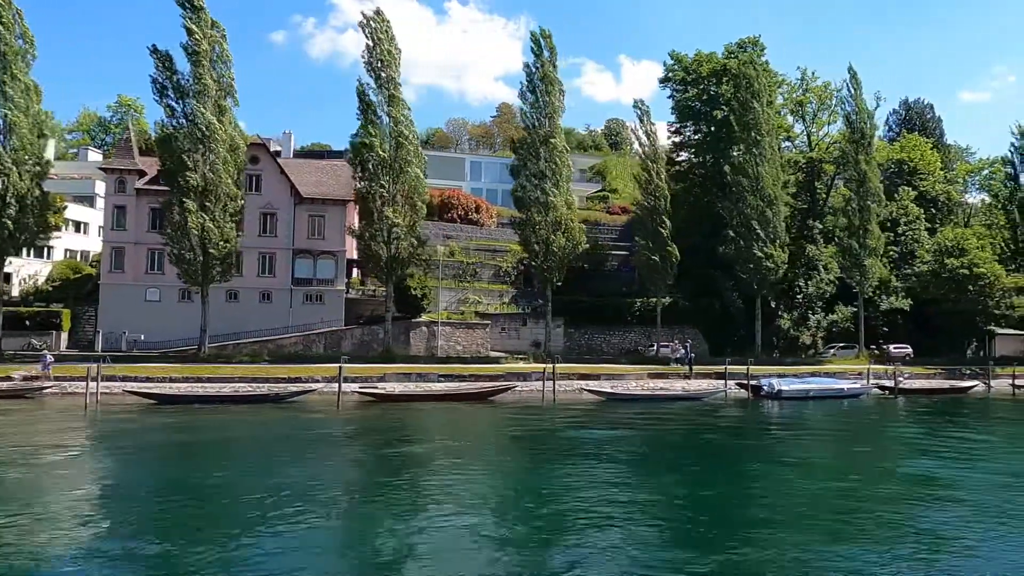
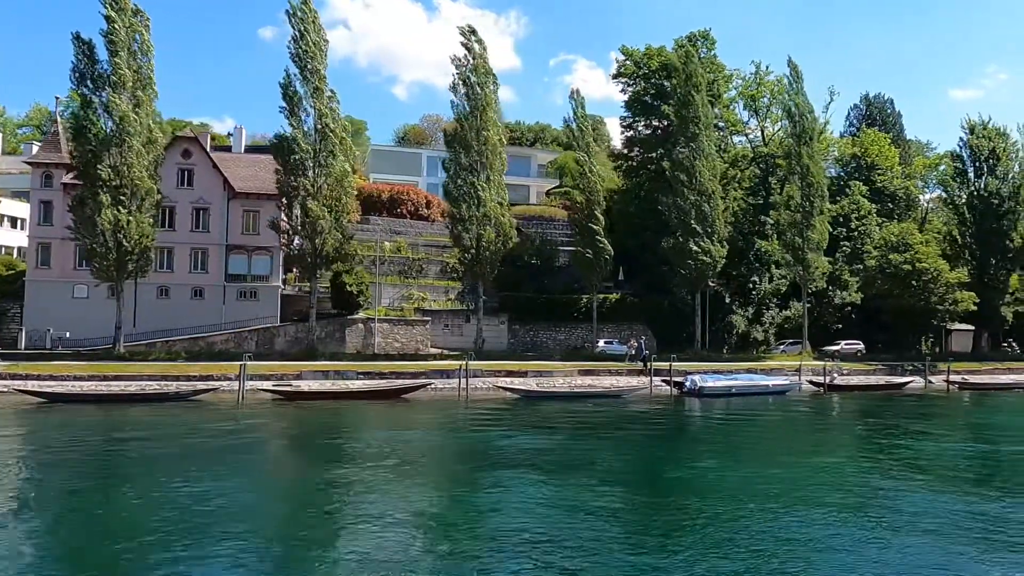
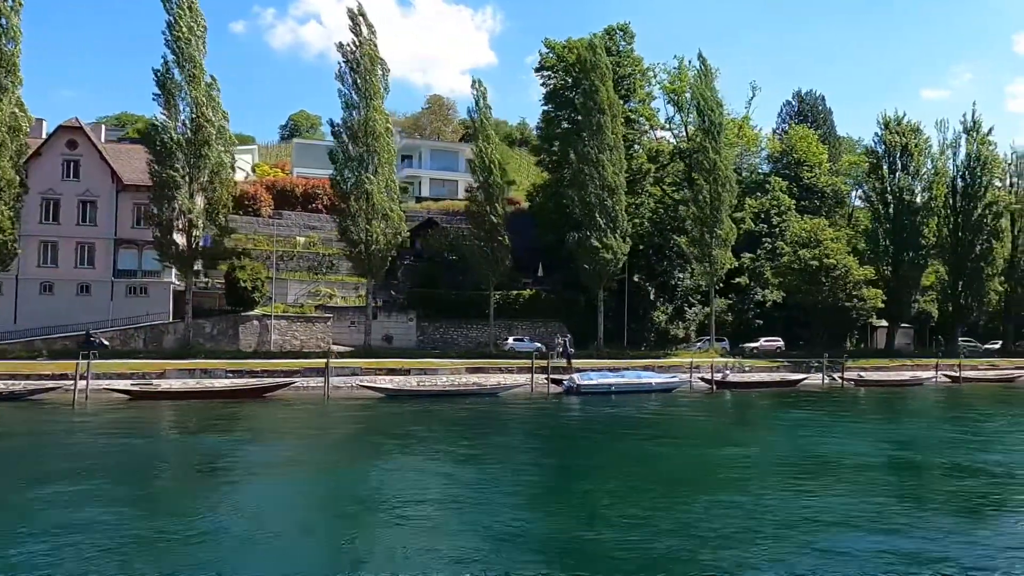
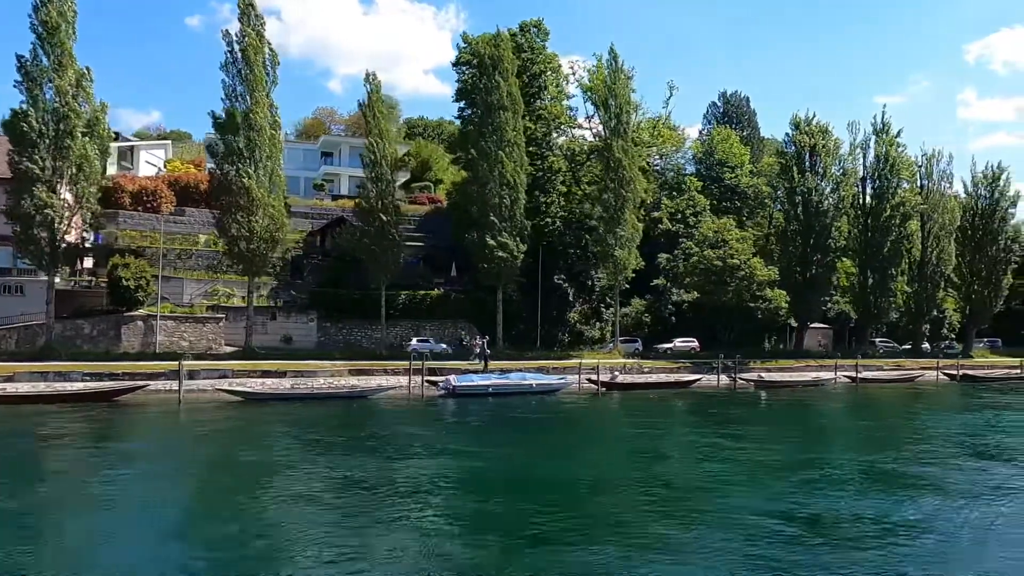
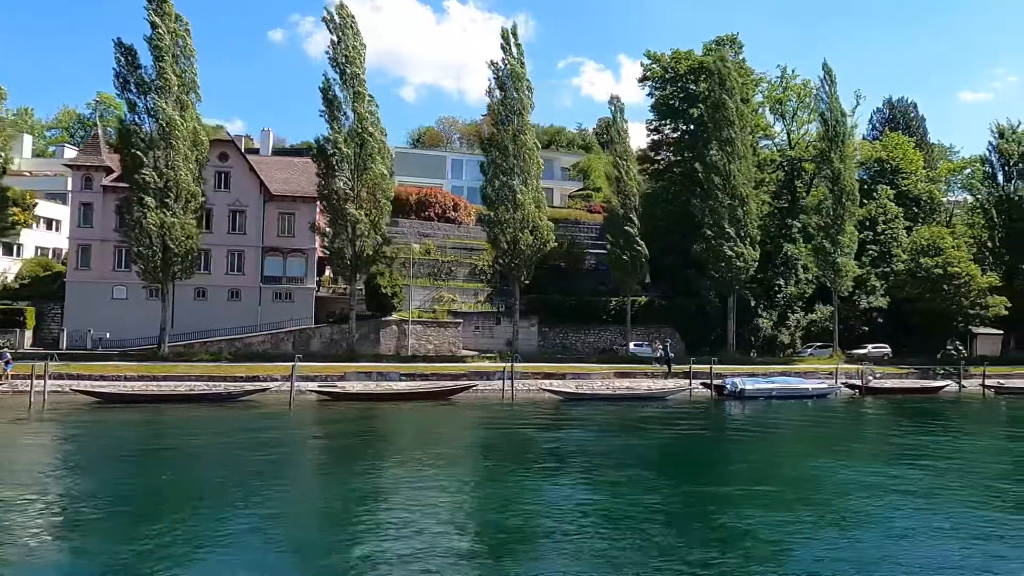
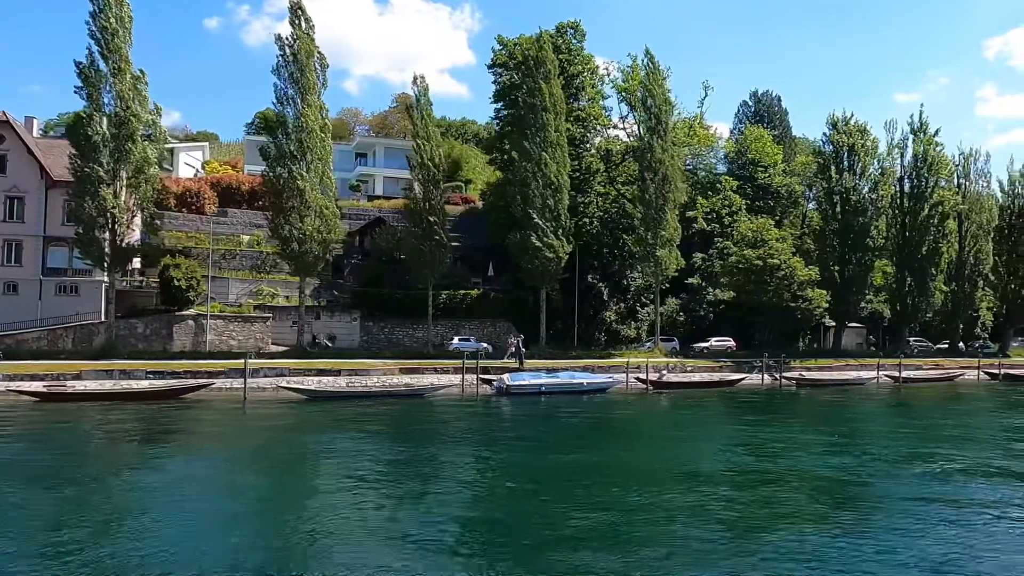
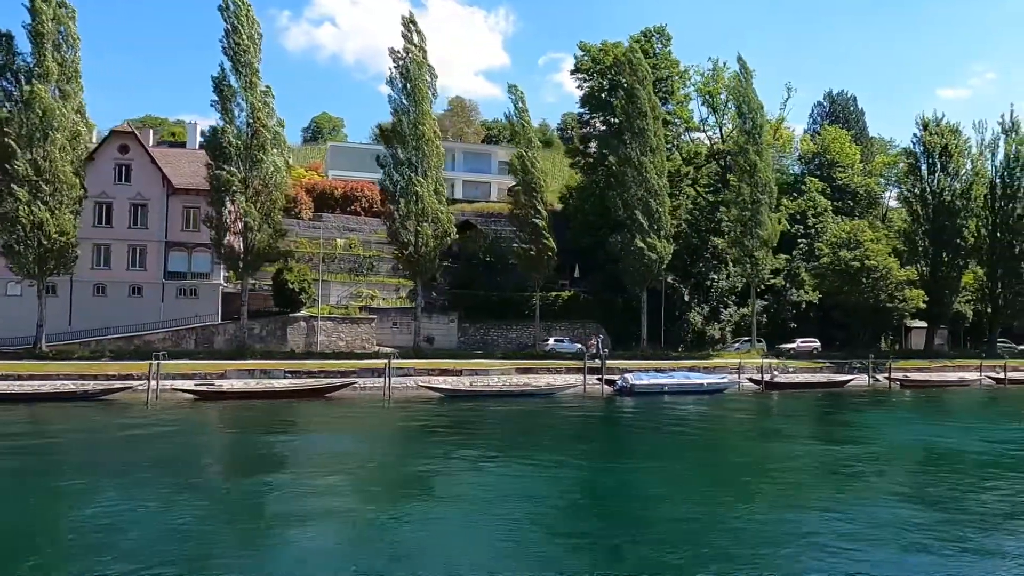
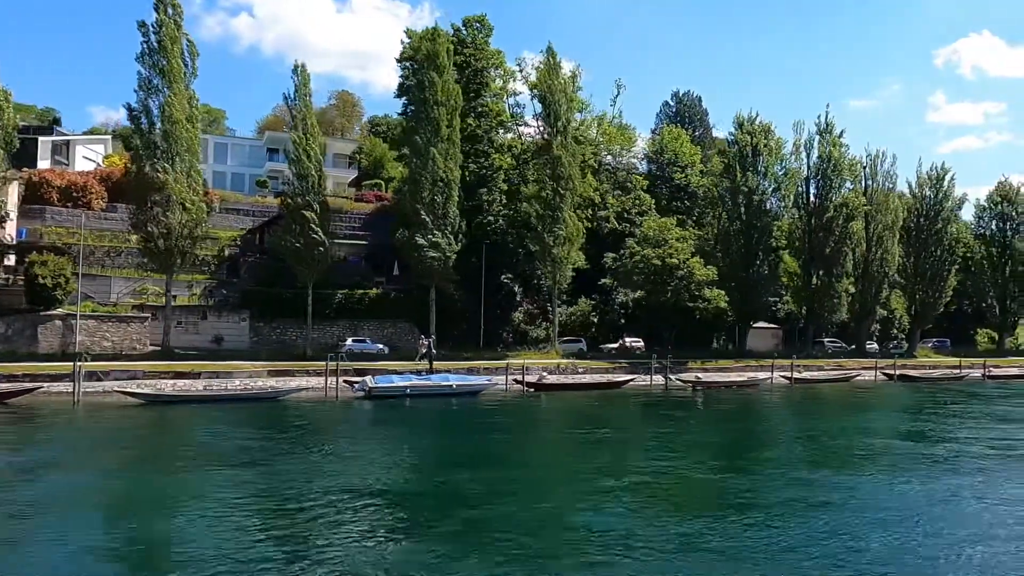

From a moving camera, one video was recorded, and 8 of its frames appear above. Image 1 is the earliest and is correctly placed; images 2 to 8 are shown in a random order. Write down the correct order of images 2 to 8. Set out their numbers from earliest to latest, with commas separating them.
5, 2, 7, 3, 6, 4, 8
